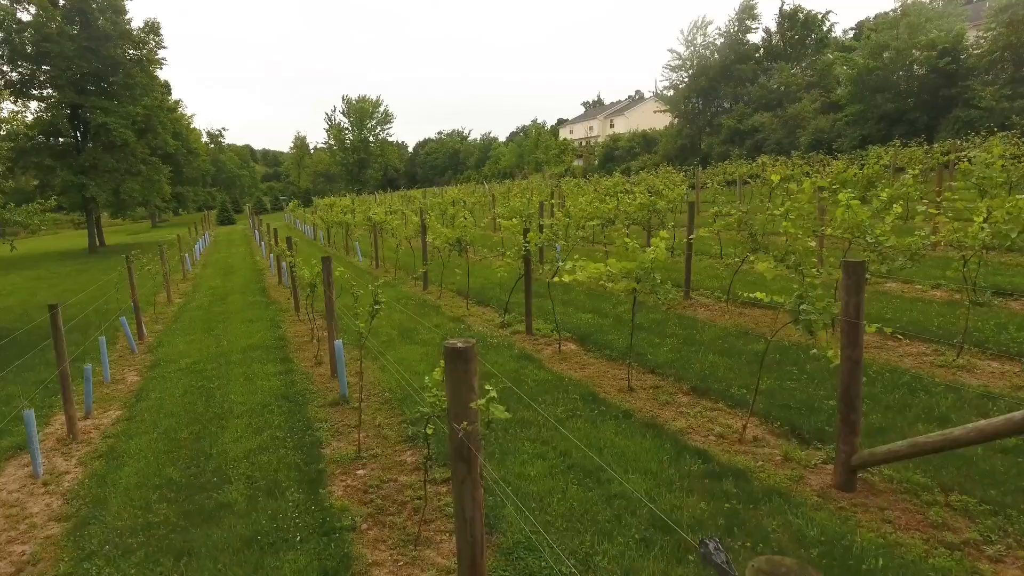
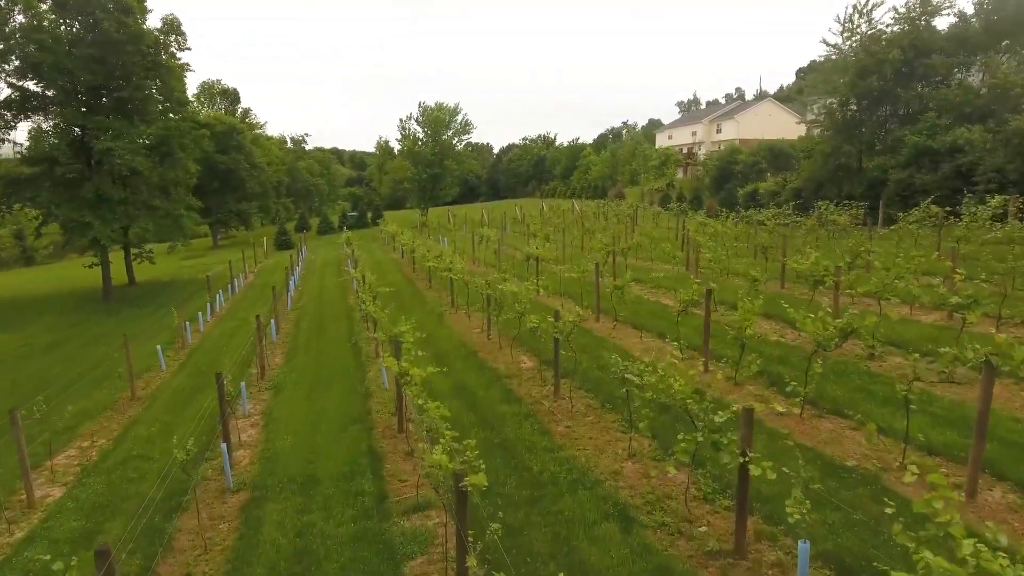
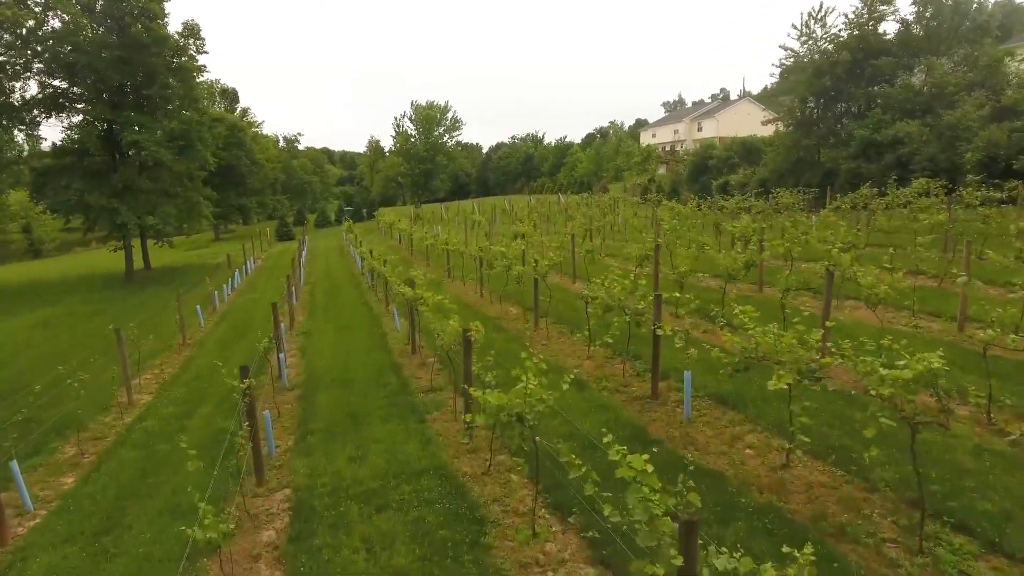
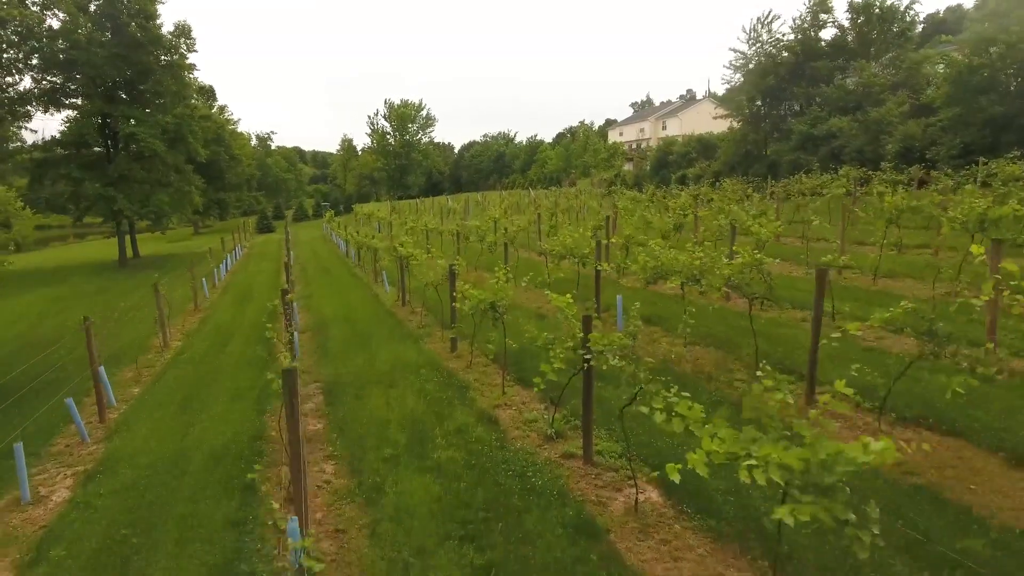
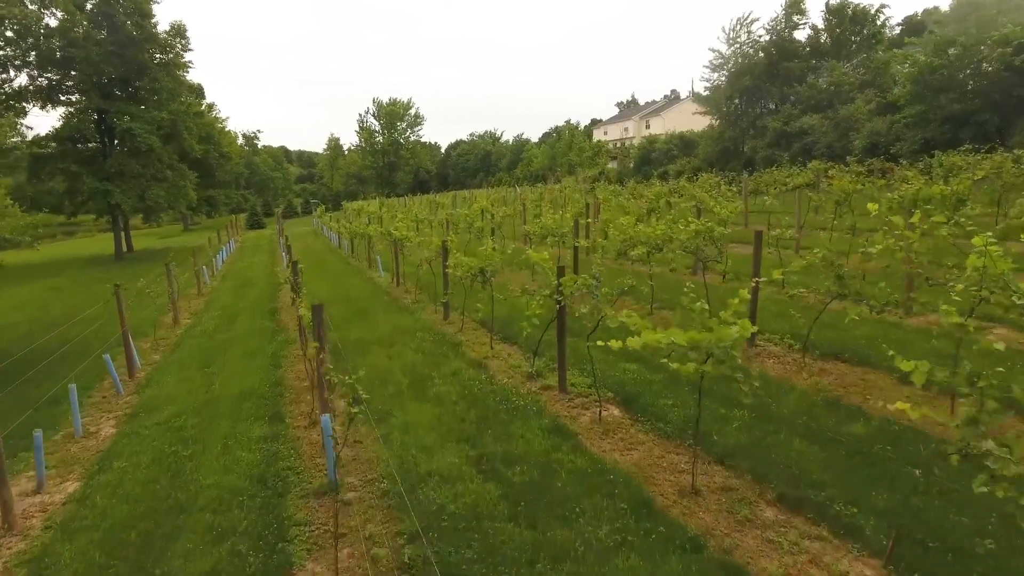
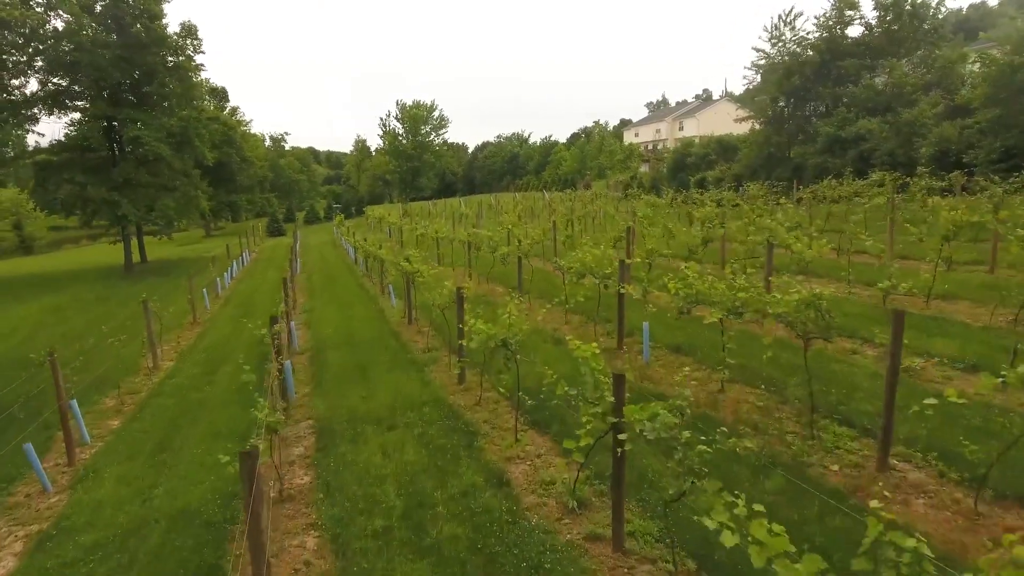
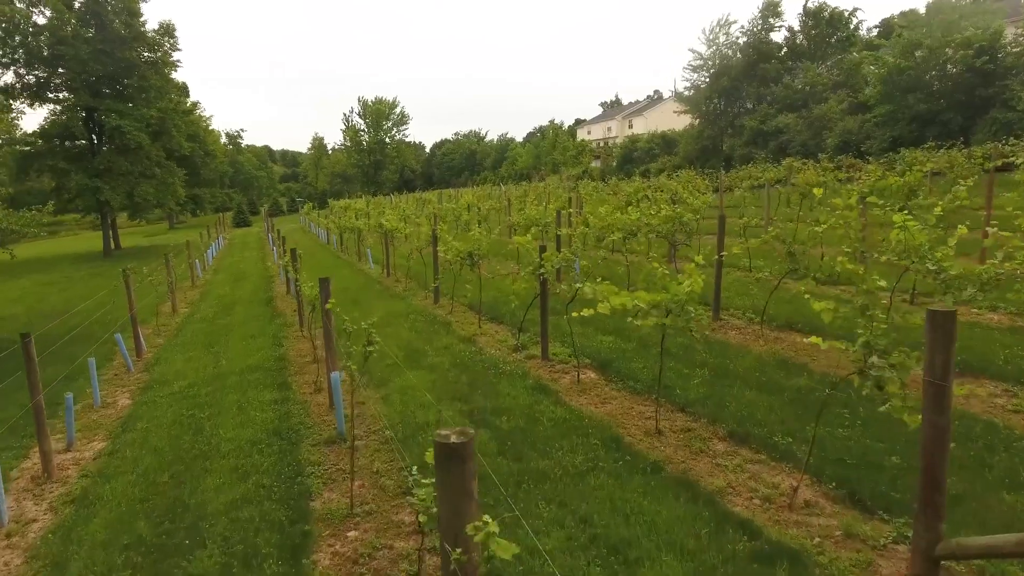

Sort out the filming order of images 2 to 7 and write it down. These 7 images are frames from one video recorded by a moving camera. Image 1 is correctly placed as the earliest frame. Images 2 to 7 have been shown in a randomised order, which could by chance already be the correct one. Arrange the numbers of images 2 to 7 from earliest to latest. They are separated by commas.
7, 5, 4, 6, 3, 2
